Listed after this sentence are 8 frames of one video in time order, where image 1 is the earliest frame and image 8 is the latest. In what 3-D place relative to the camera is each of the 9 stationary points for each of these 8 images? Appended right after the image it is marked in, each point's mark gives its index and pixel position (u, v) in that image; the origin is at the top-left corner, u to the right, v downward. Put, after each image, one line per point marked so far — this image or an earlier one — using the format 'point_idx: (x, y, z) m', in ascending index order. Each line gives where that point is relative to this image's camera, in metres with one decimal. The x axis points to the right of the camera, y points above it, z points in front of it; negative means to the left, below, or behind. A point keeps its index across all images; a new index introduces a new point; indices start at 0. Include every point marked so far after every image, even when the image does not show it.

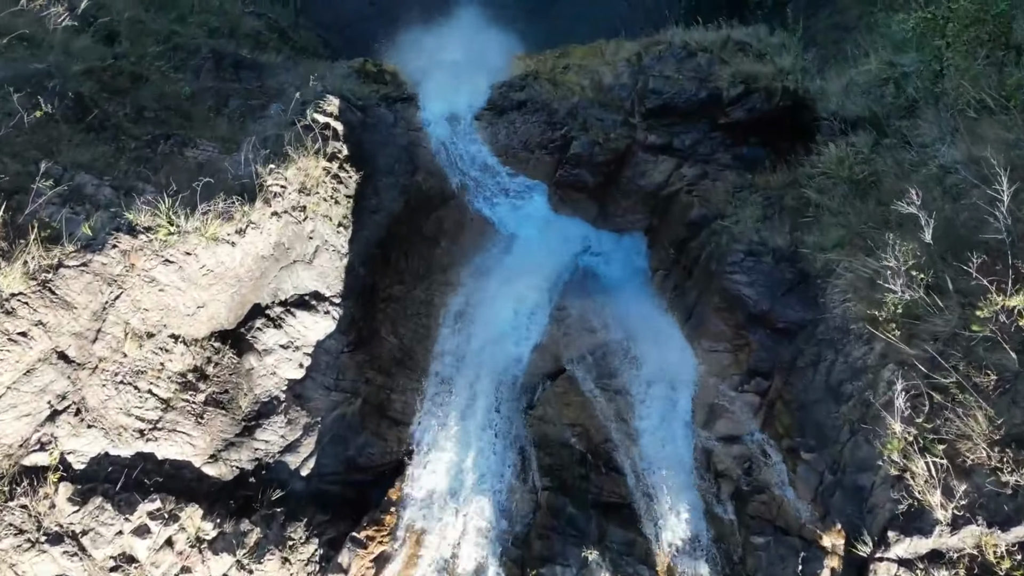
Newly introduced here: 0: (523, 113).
0: (+0.2, +2.7, +10.6) m
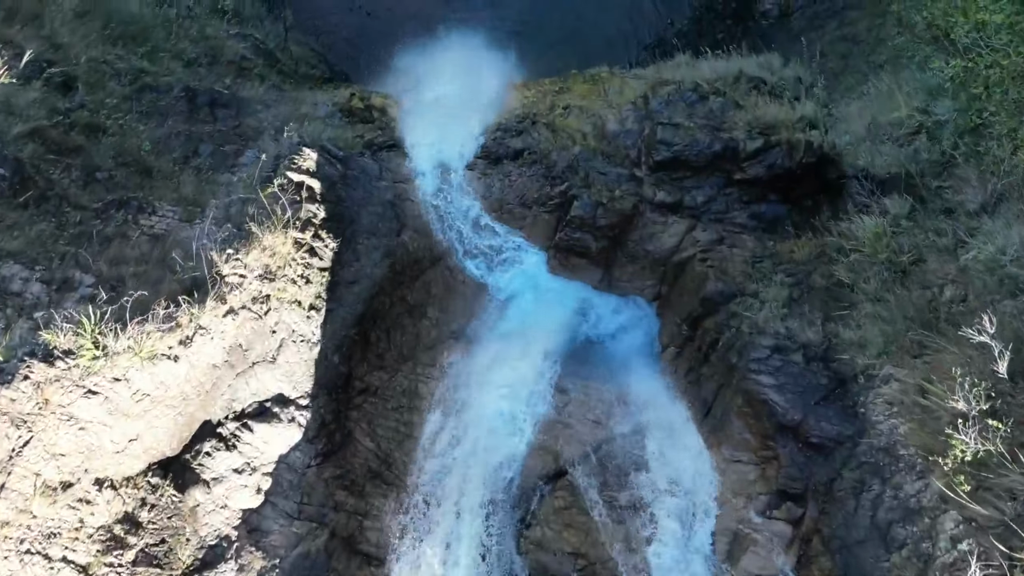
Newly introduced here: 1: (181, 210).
0: (+0.1, +1.7, +9.7) m
1: (-3.9, +0.9, +8.0) m
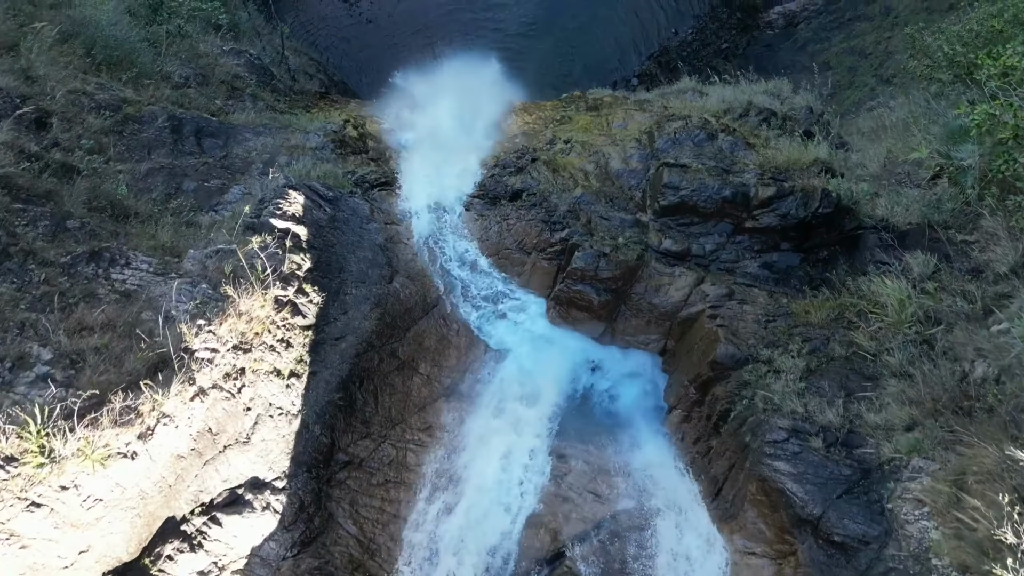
0: (+0.1, +1.1, +9.2) m
1: (-3.9, +0.3, +7.5) m
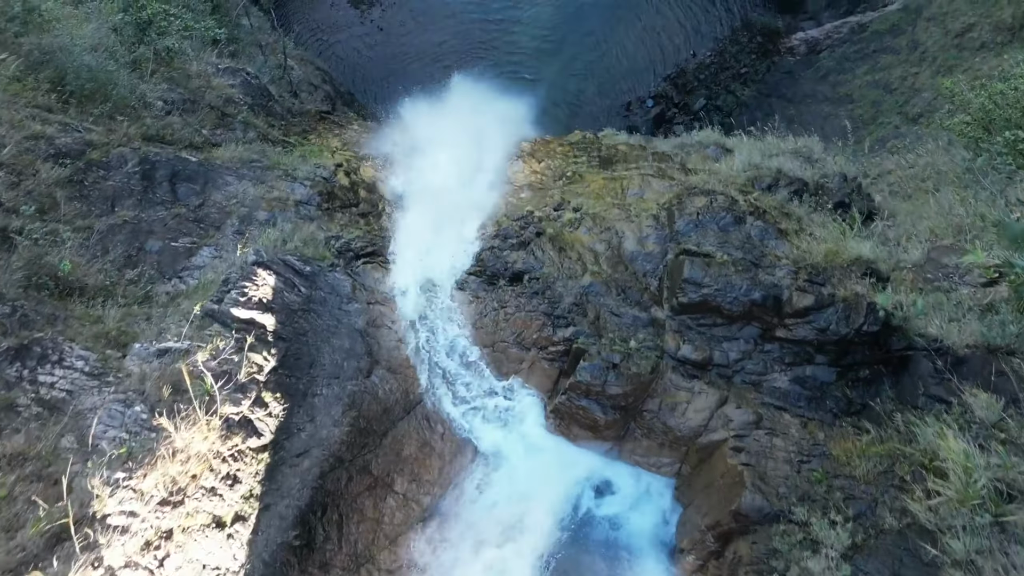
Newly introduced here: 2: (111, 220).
0: (+0.1, 0.0, +8.2) m
1: (-3.9, -0.6, +6.5) m
2: (-5.2, +0.9, +8.8) m
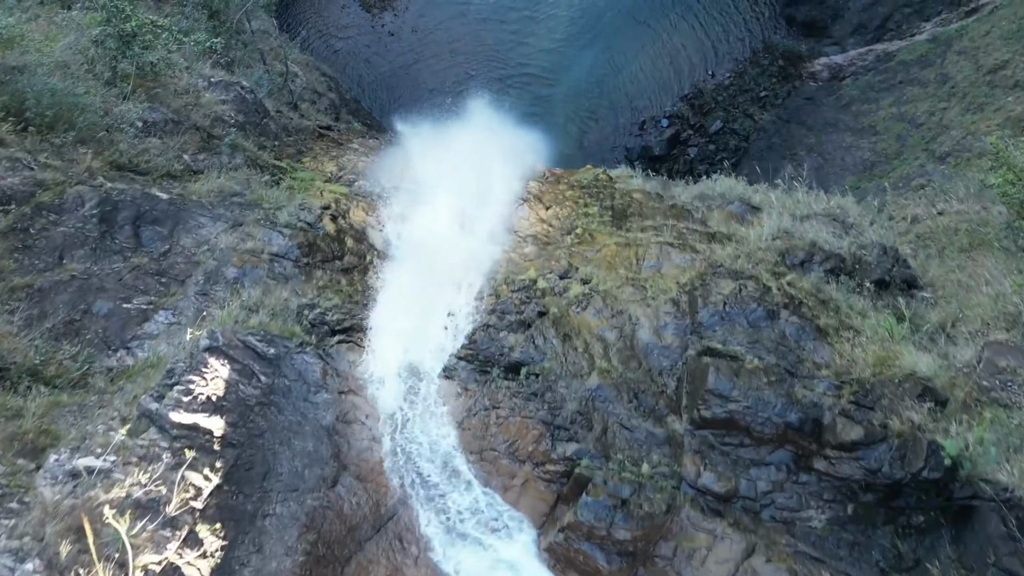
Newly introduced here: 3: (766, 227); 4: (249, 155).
0: (0.0, -1.0, +7.1) m
1: (-4.0, -1.4, +5.4) m
2: (-5.2, +0.1, +7.7) m
3: (+3.8, +0.9, +10.1) m
4: (-5.3, +2.7, +13.9) m
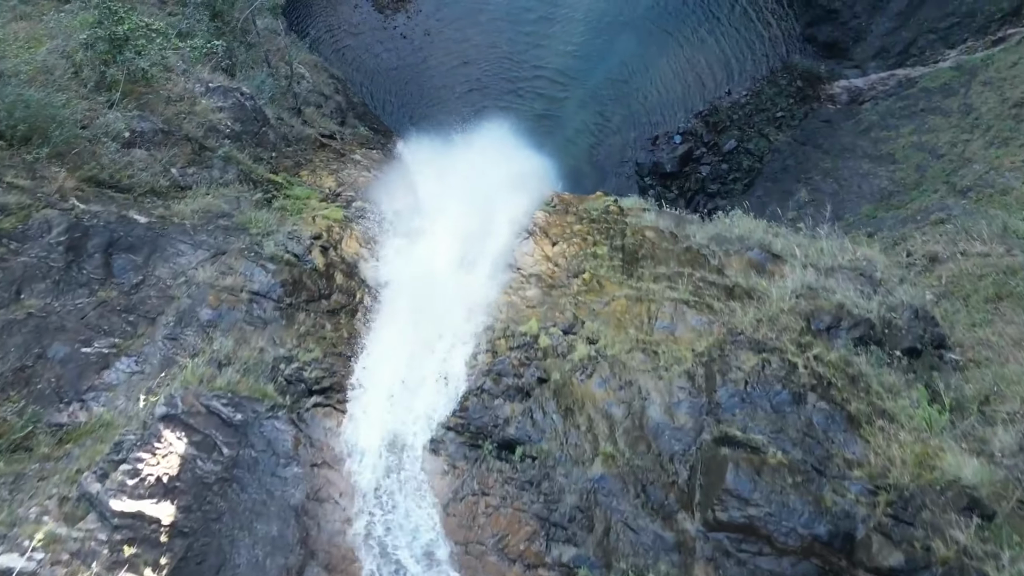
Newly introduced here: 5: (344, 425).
0: (0.0, -1.6, +6.4) m
1: (-4.1, -1.9, +4.7) m
2: (-5.2, -0.3, +7.0) m
3: (+3.8, +0.1, +9.4) m
4: (-5.2, +2.3, +13.2) m
5: (-1.7, -1.3, +6.9) m
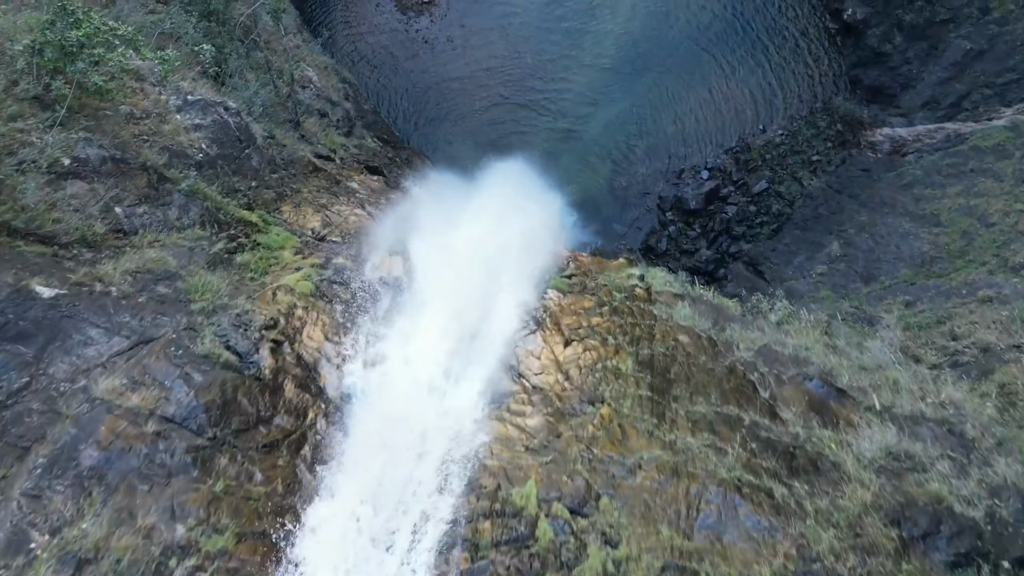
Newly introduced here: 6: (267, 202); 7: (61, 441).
0: (-0.2, -3.0, +4.3) m
1: (-4.3, -2.9, +2.7) m
2: (-5.2, -1.2, +5.0) m
3: (+3.8, -1.7, +7.3) m
4: (-5.0, +1.3, +11.2) m
5: (-1.8, -2.5, +4.9) m
6: (-4.7, +1.7, +13.1) m
7: (-4.0, -1.3, +6.0) m
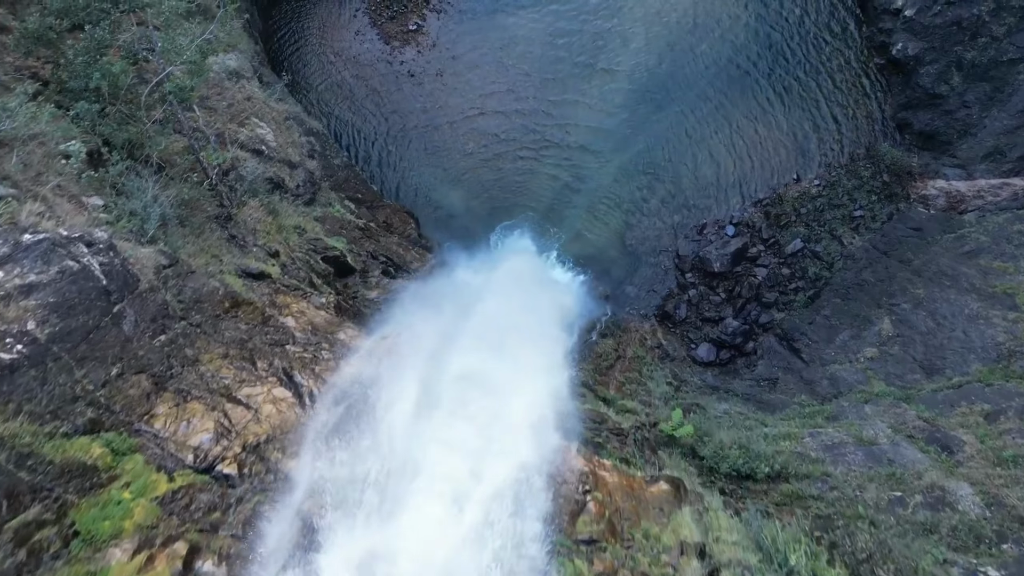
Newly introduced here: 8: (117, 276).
0: (-0.4, -6.2, -0.1) m
1: (-4.5, -6.1, -1.7) m
2: (-5.4, -4.3, +0.6) m
3: (+3.6, -4.9, +2.9) m
4: (-5.1, -1.9, +6.7) m
5: (-2.0, -5.7, +0.4) m
6: (-4.8, -1.5, +8.7) m
7: (-4.1, -4.4, +1.6) m
8: (-5.5, -0.1, +9.0) m
